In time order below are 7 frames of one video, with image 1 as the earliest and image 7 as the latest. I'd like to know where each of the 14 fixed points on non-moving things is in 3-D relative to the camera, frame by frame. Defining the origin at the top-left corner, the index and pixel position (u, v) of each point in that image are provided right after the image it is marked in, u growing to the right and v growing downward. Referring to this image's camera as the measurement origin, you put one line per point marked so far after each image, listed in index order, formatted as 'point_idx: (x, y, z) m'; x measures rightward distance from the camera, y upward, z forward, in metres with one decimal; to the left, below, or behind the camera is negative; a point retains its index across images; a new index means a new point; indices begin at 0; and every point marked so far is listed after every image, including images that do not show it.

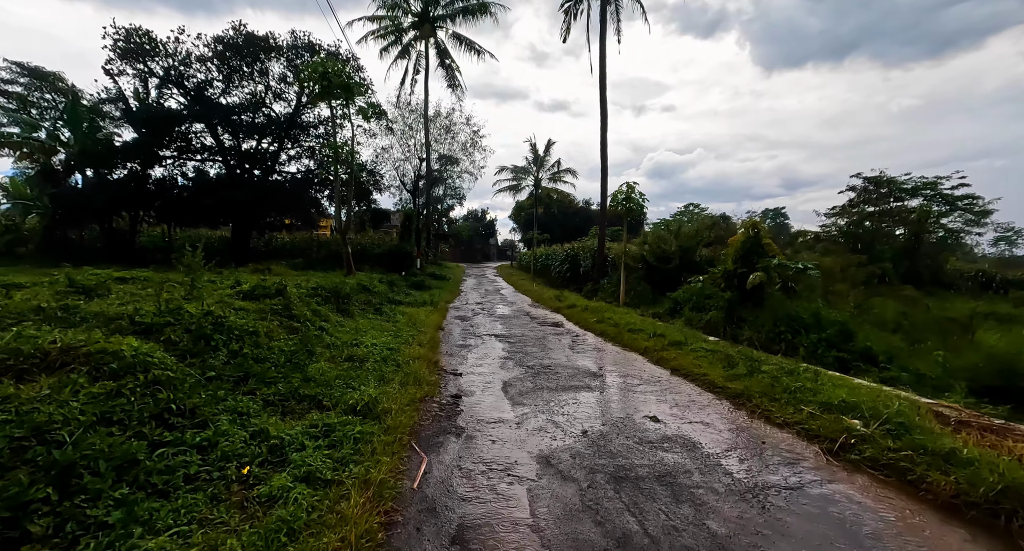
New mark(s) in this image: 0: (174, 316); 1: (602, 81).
0: (-3.0, -0.4, +4.3) m
1: (+3.2, +6.8, +17.6) m
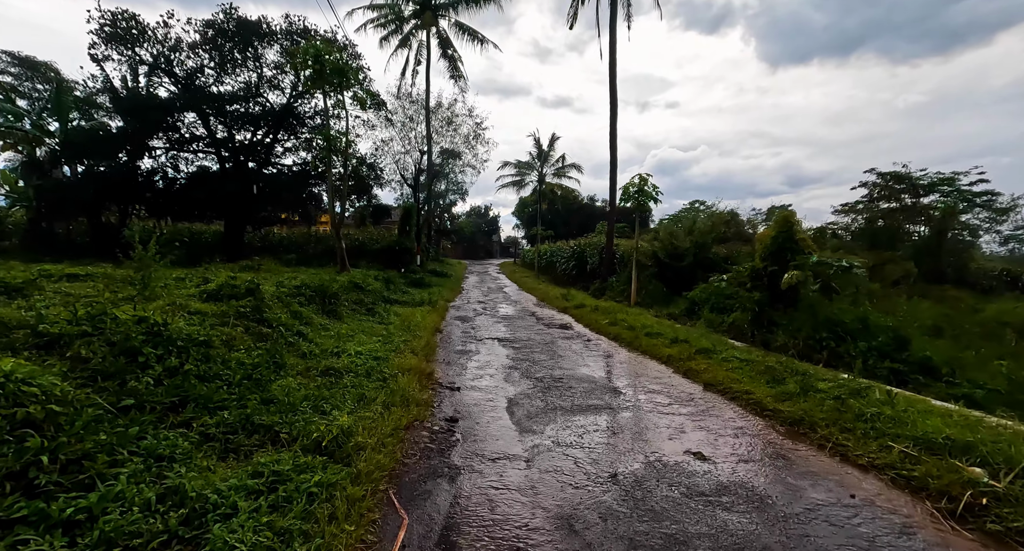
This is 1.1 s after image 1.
0: (-2.9, -0.3, +3.4) m
1: (+3.3, +6.9, +16.6) m
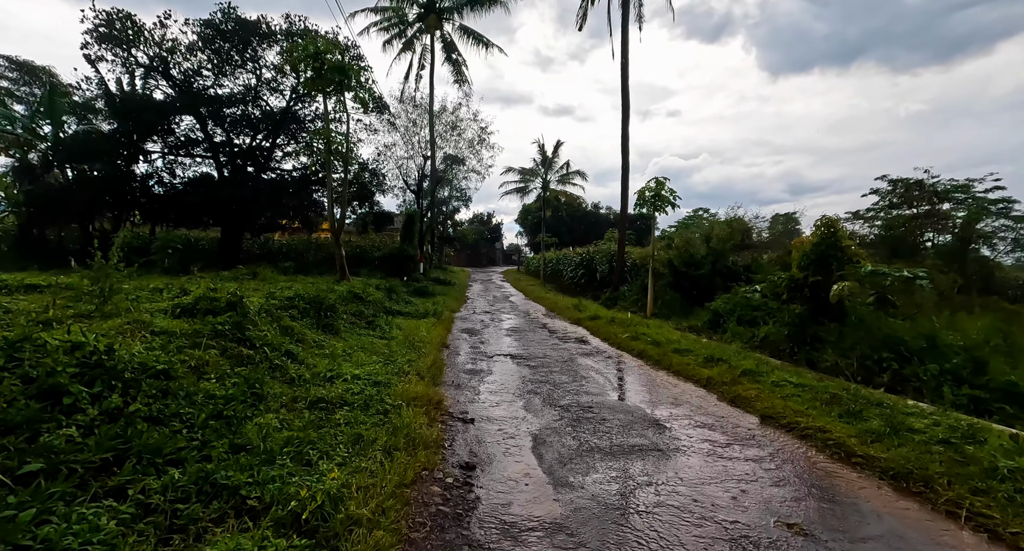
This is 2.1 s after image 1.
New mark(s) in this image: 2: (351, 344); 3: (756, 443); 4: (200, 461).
0: (-2.7, -0.4, +2.6) m
1: (+3.6, +6.6, +15.9) m
2: (-2.2, -1.0, +6.8) m
3: (+1.9, -1.3, +3.9) m
4: (-1.7, -1.0, +2.7) m
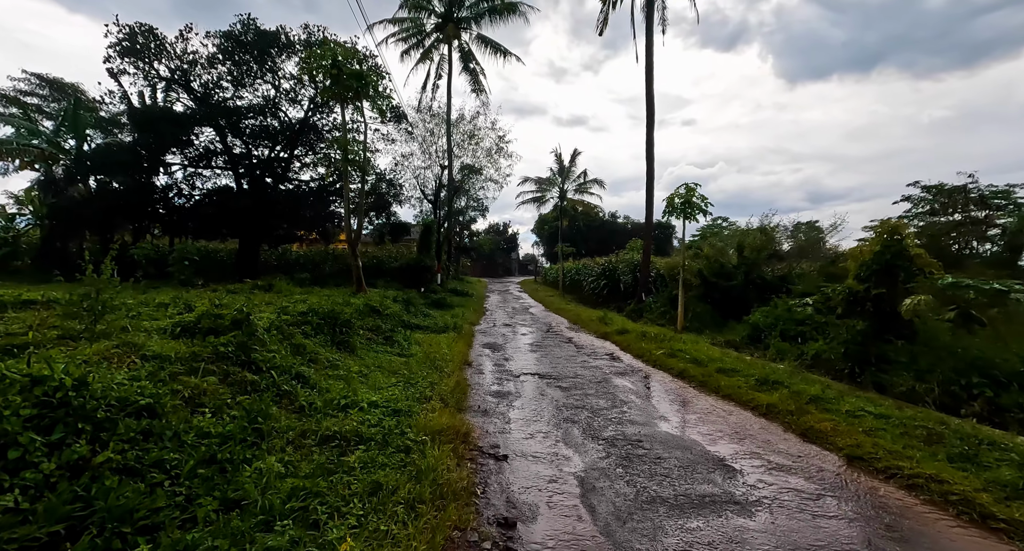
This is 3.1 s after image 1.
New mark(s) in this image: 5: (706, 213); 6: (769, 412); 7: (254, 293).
0: (-2.4, -0.5, +2.1) m
1: (+4.3, +6.2, +15.4) m
2: (-1.8, -1.1, +6.3) m
3: (+2.2, -1.4, +3.2) m
4: (-1.5, -1.1, +2.2) m
5: (+5.1, +1.6, +12.8) m
6: (+2.7, -1.4, +5.1) m
7: (-5.4, -0.4, +10.1) m
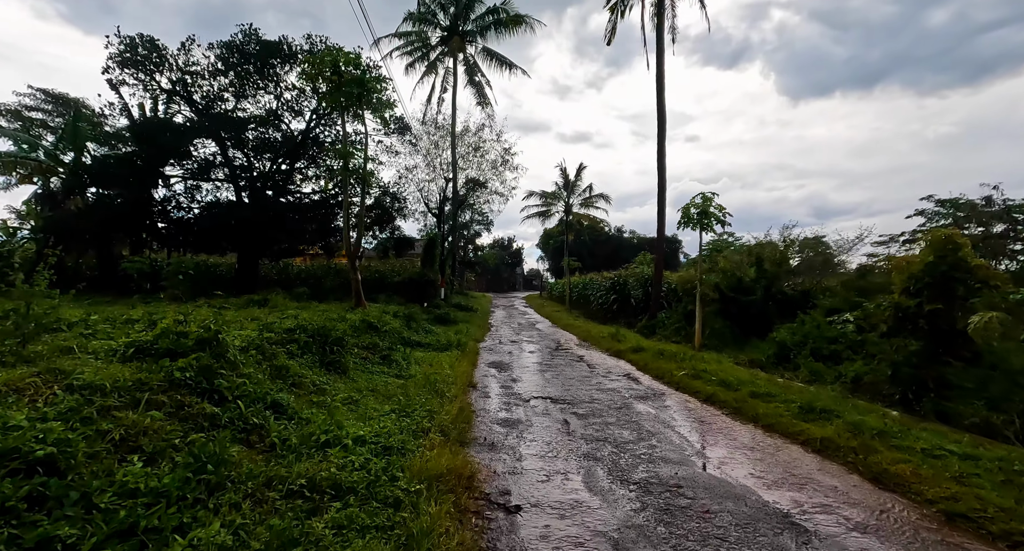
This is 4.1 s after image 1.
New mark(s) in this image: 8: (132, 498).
0: (-2.4, -0.5, +1.5) m
1: (+4.5, +5.8, +14.8) m
2: (-1.7, -1.3, +5.6) m
3: (+2.3, -1.5, +2.5) m
4: (-1.4, -1.1, +1.5) m
5: (+5.2, +1.3, +12.2) m
6: (+2.8, -1.5, +4.3) m
7: (-5.2, -0.6, +9.5) m
8: (-1.7, -1.0, +2.2) m
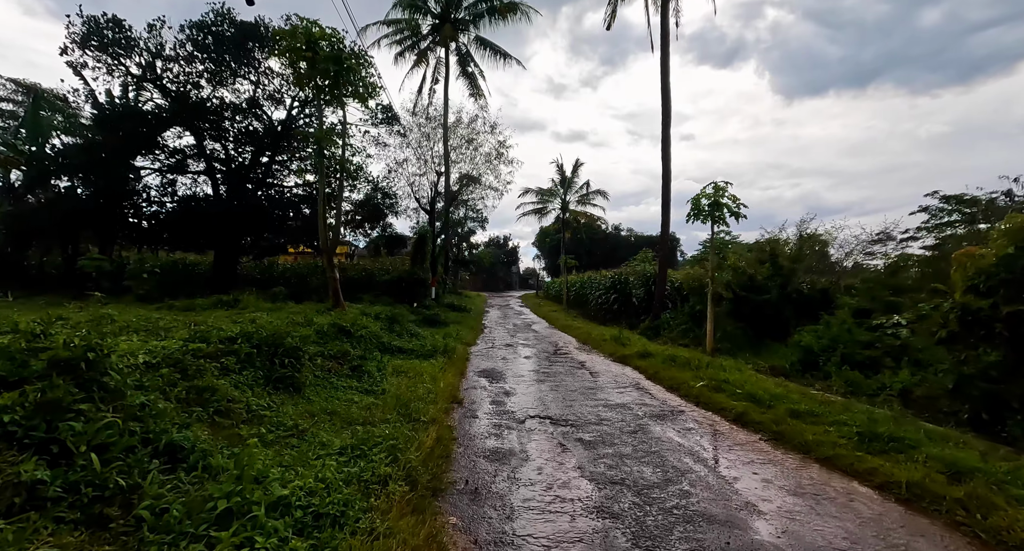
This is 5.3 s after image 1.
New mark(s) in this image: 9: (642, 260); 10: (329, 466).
0: (-2.4, -0.5, +0.3) m
1: (+4.3, +5.9, +13.8) m
2: (-1.8, -1.2, +4.5) m
3: (+2.2, -1.4, +1.4) m
4: (-1.4, -1.1, +0.4) m
5: (+5.1, +1.3, +11.1) m
6: (+2.7, -1.5, +3.3) m
7: (-5.3, -0.6, +8.3) m
8: (-1.8, -1.0, +1.1) m
9: (+5.1, +0.6, +19.3) m
10: (-1.2, -1.2, +3.2) m
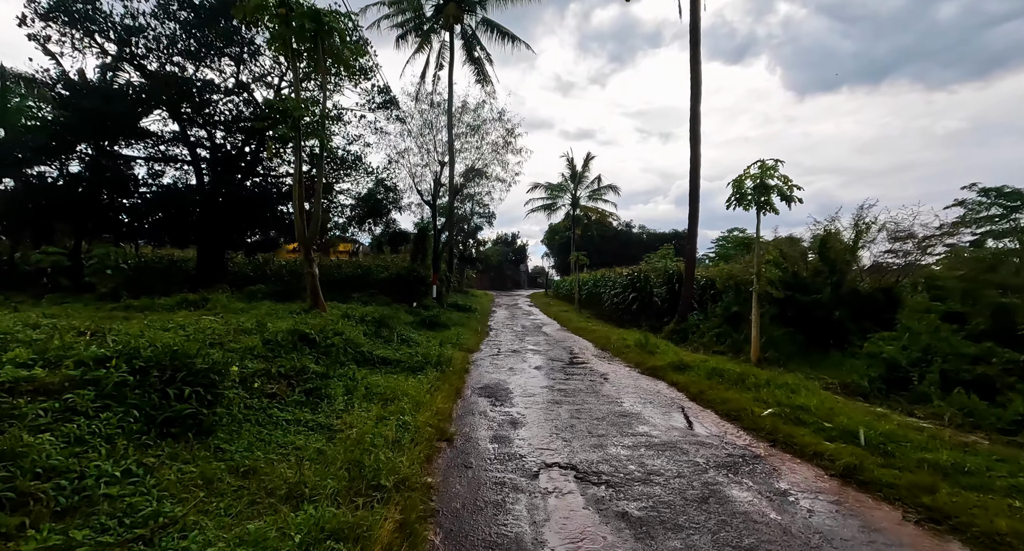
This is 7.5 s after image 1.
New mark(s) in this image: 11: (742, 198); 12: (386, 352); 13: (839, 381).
0: (-2.4, -0.4, -1.3) m
1: (+4.5, +6.0, +12.0) m
2: (-1.8, -1.2, +2.8) m
3: (+2.2, -1.4, -0.3) m
4: (-1.5, -1.0, -1.3) m
5: (+5.2, +1.4, +9.3) m
6: (+2.7, -1.4, +1.5) m
7: (-5.2, -0.5, +6.7) m
8: (-1.8, -0.9, -0.6) m
9: (+5.4, +0.7, +17.5) m
10: (-1.2, -1.2, +1.6) m
11: (+4.5, +1.5, +9.5) m
12: (-2.0, -1.2, +7.6) m
13: (+4.9, -1.5, +7.3) m
